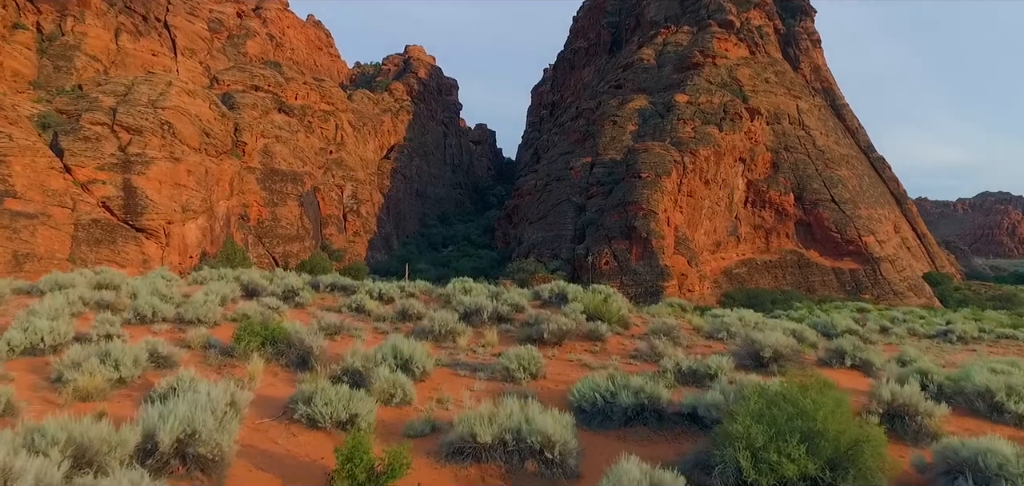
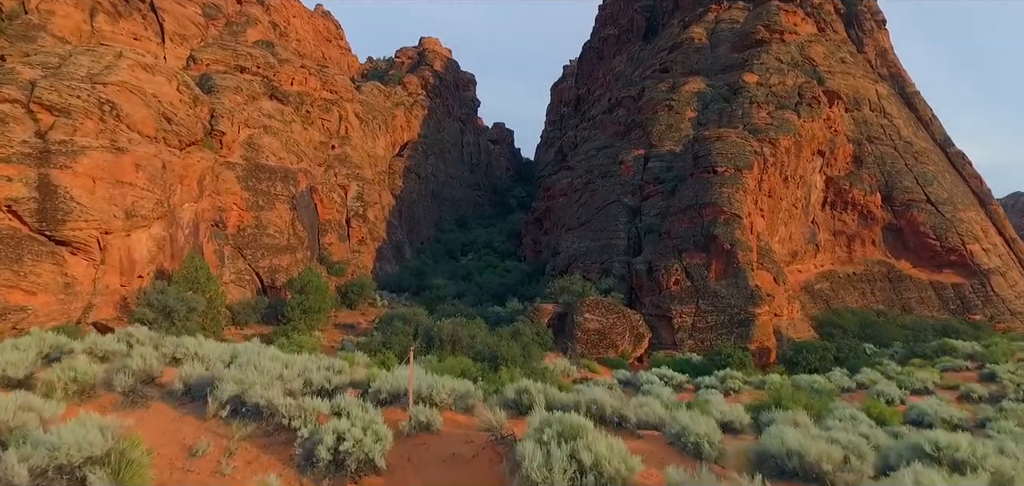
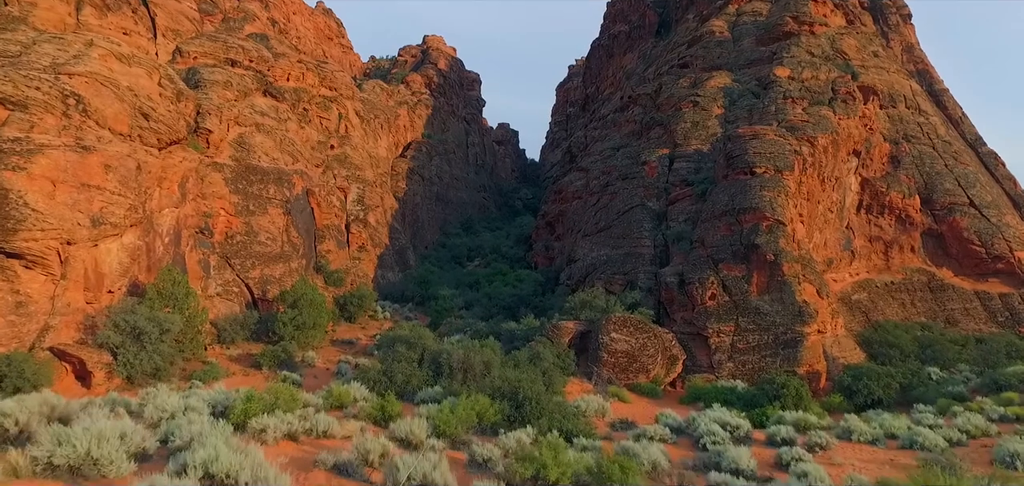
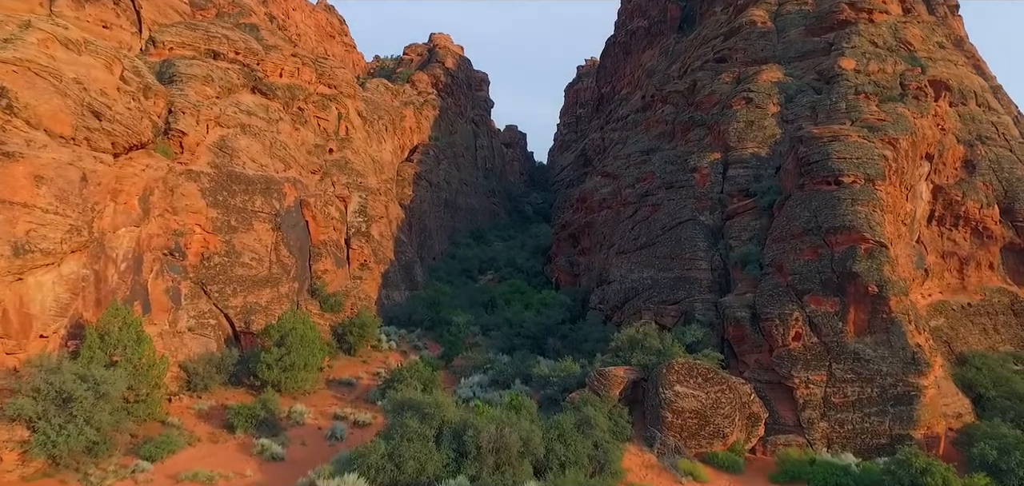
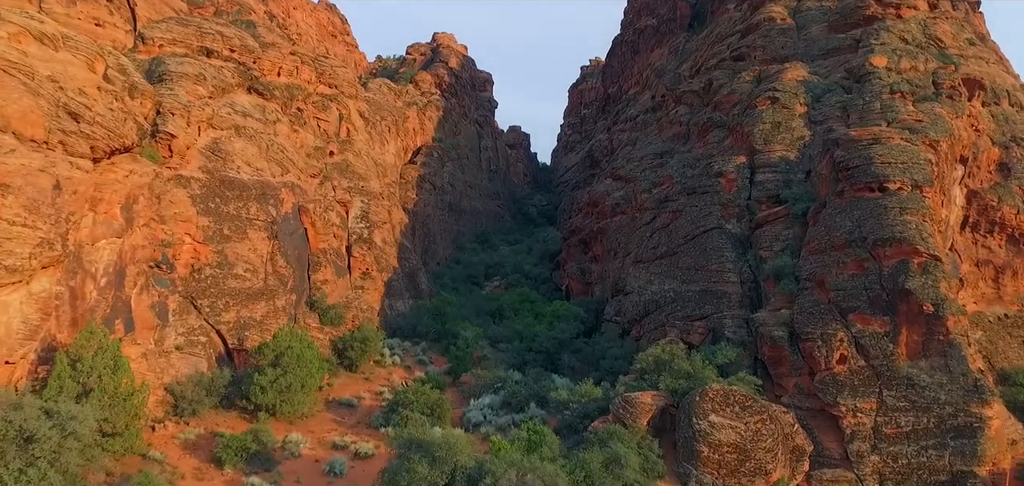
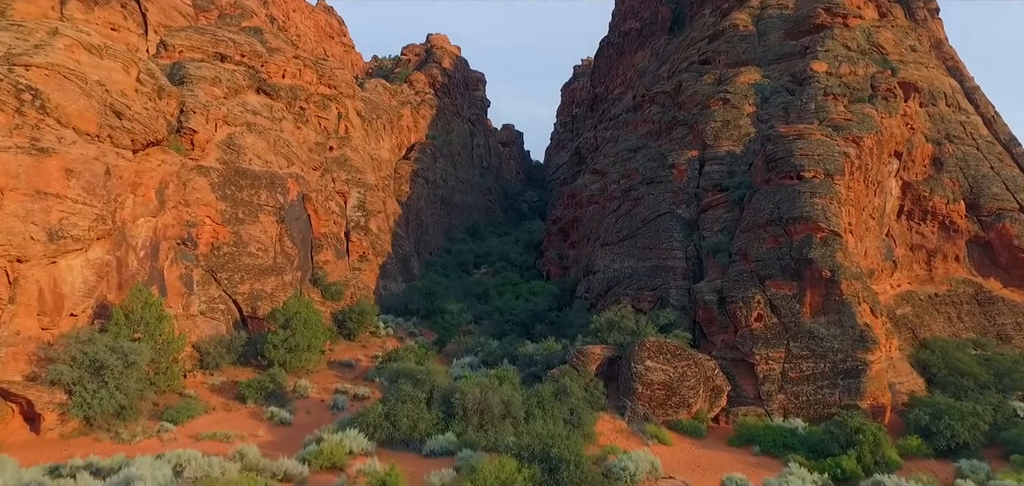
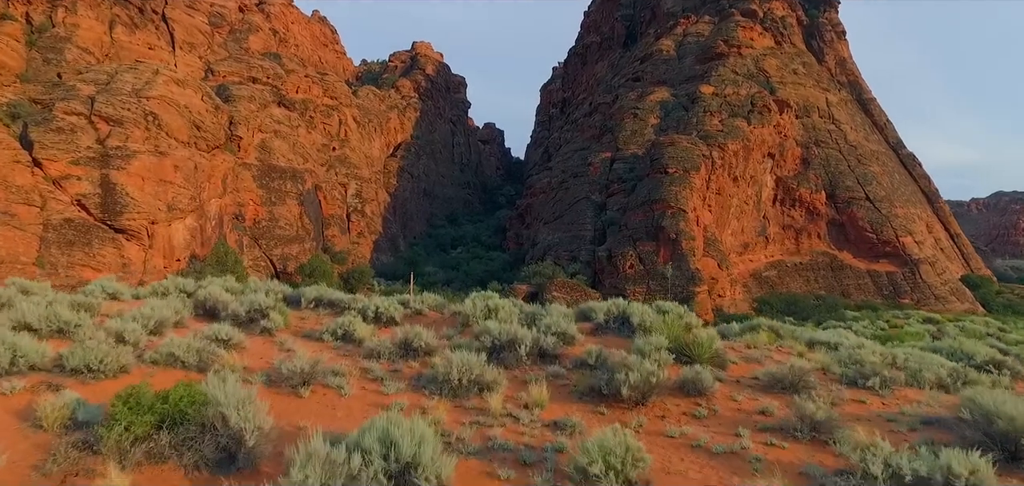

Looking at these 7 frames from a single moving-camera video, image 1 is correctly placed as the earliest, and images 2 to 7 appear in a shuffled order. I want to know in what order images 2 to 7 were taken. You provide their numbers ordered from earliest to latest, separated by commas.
7, 2, 3, 6, 4, 5
